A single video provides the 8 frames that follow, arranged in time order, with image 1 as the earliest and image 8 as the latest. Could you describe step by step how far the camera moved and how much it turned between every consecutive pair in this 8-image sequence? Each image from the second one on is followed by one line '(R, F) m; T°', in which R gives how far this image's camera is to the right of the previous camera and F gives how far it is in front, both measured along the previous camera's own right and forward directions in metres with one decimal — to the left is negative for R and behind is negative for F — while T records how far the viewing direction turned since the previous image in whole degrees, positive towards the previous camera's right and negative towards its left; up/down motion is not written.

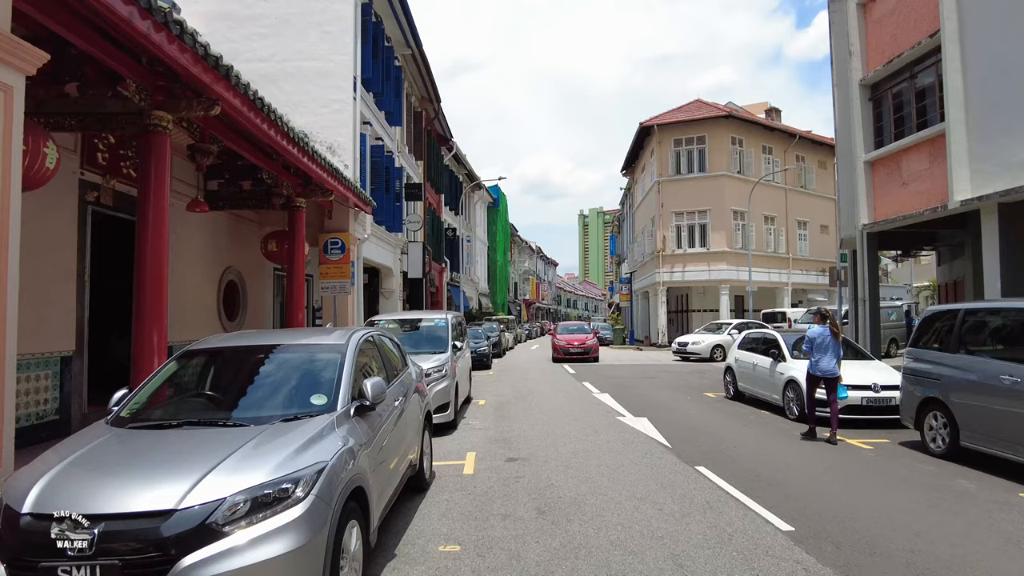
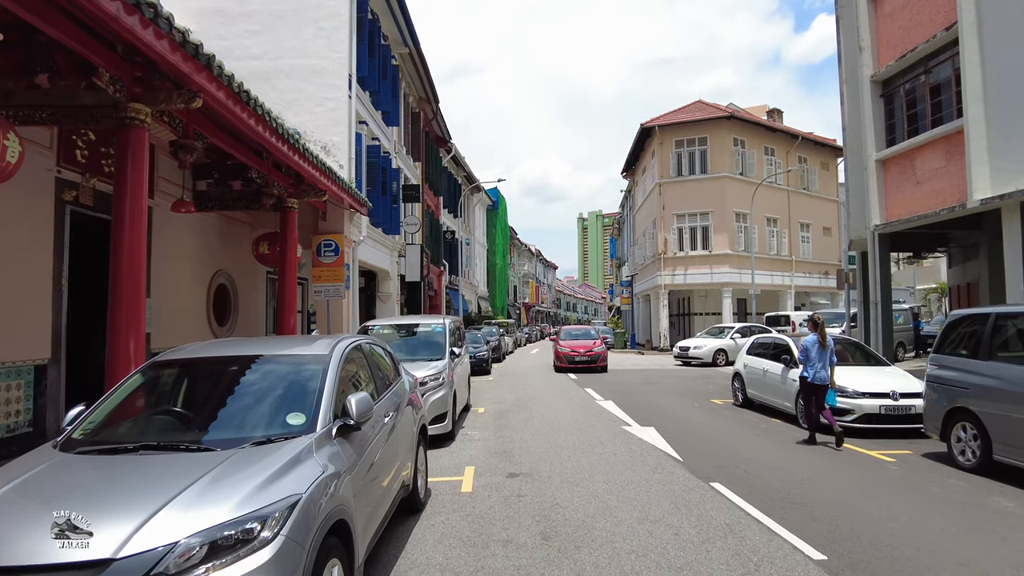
(0.0, +0.4) m; 0°
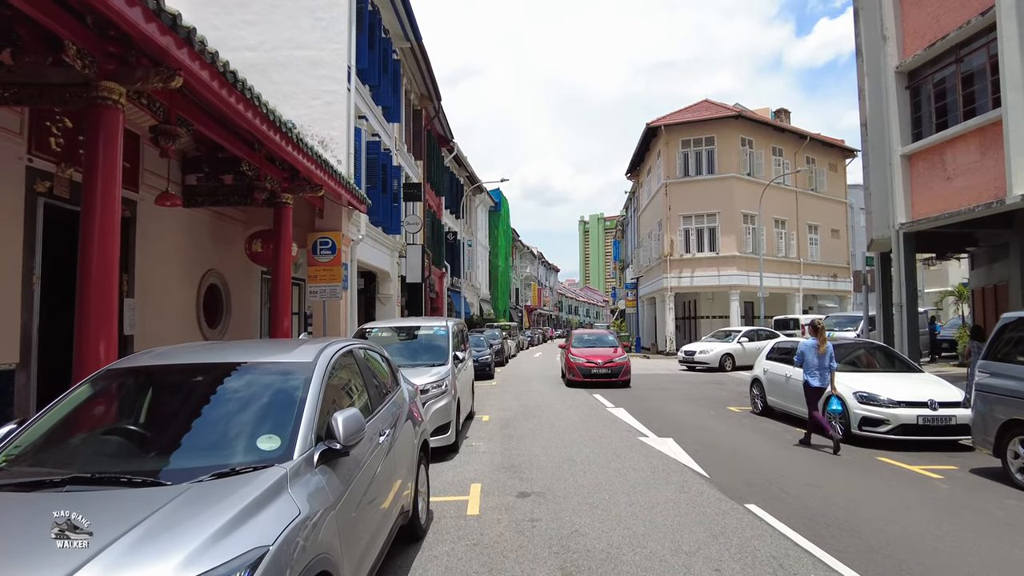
(-0.1, +0.6) m; 0°
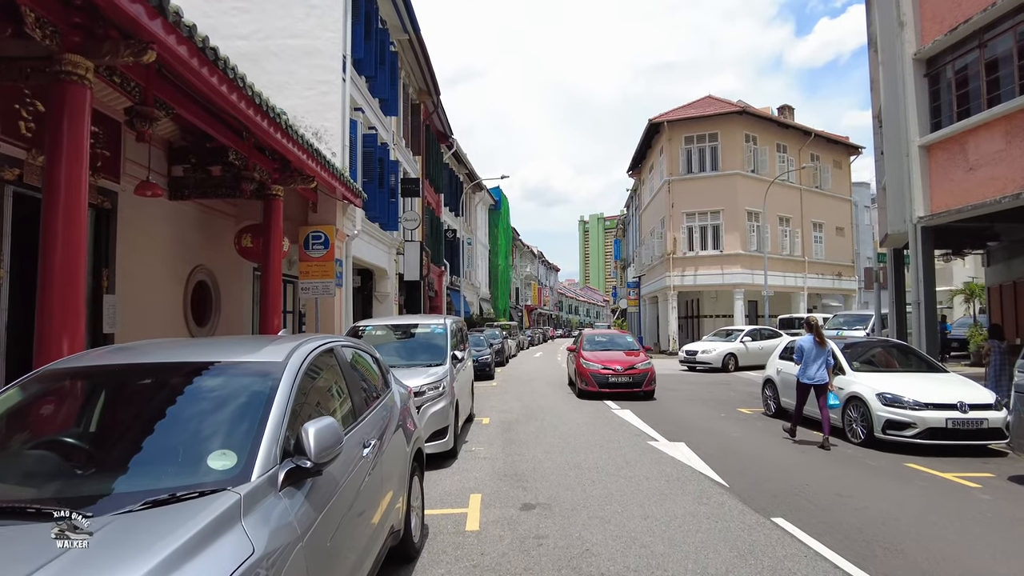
(0.0, +0.5) m; 0°
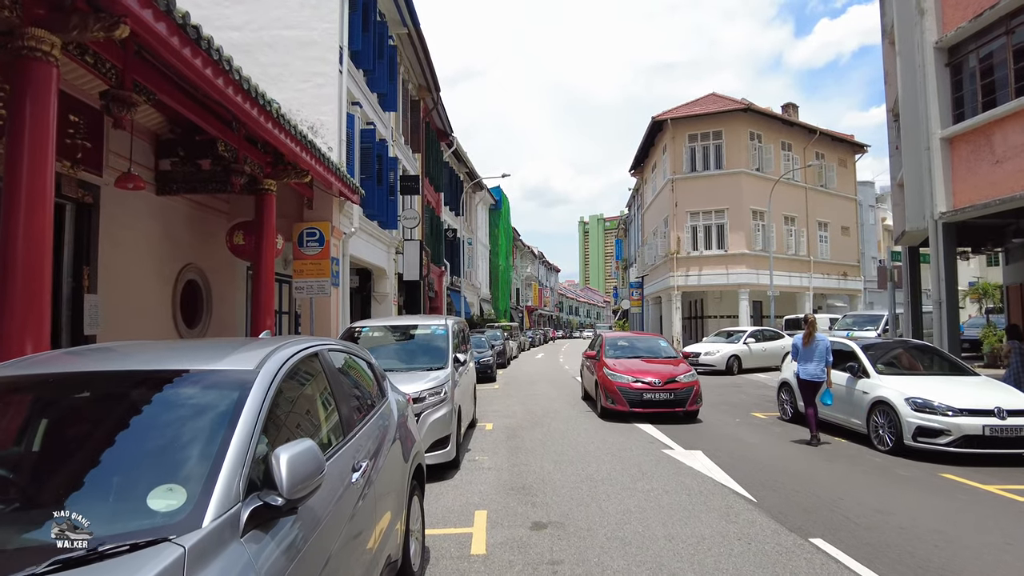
(-0.1, +0.5) m; 0°
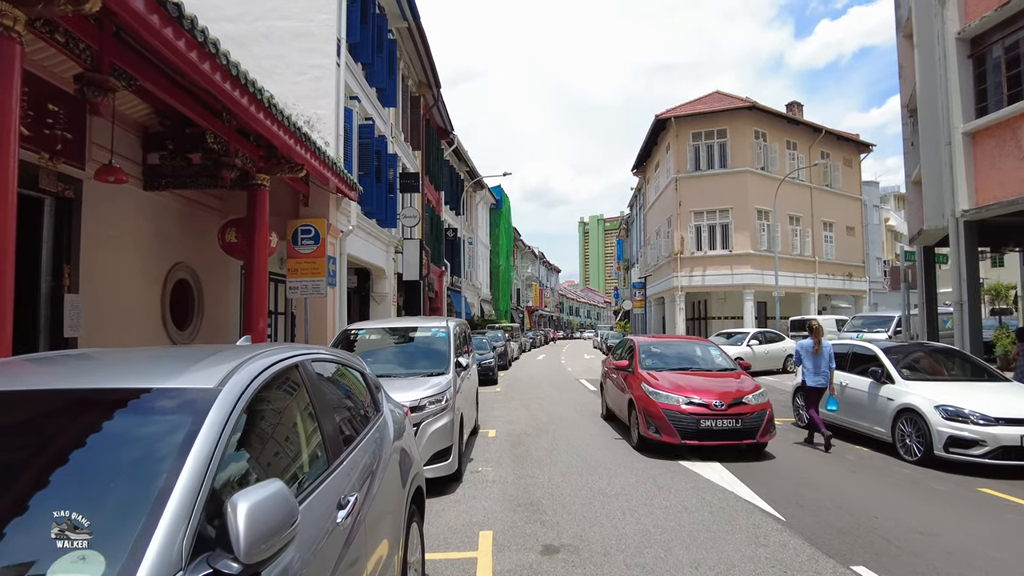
(-0.1, +0.4) m; 0°
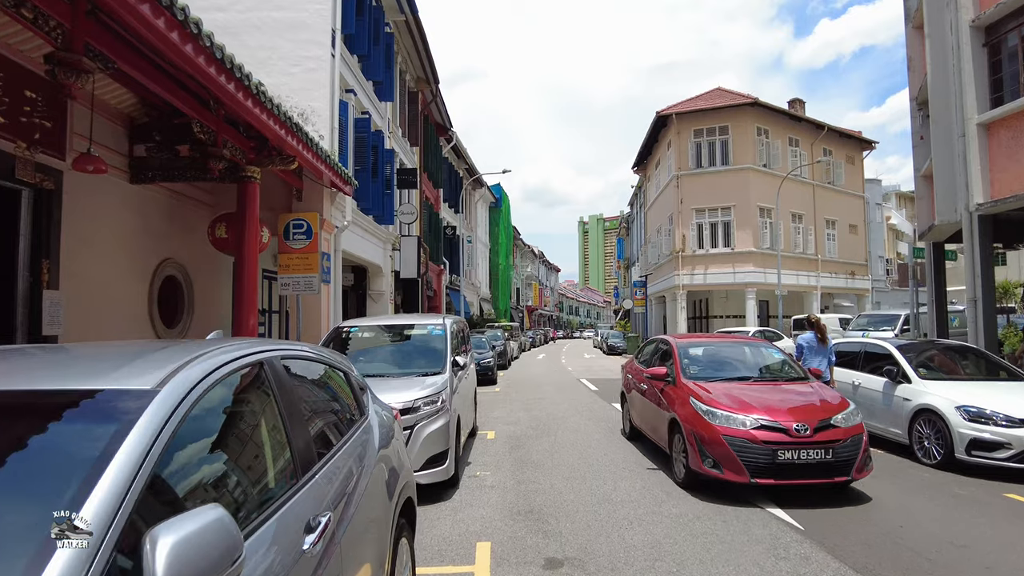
(0.0, +0.3) m; 0°
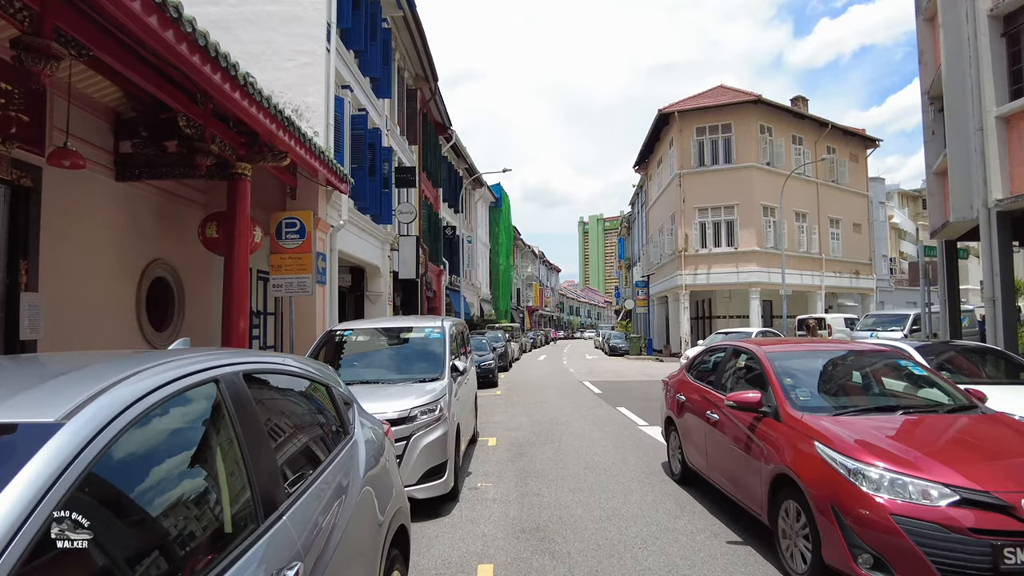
(0.0, +0.3) m; 0°
